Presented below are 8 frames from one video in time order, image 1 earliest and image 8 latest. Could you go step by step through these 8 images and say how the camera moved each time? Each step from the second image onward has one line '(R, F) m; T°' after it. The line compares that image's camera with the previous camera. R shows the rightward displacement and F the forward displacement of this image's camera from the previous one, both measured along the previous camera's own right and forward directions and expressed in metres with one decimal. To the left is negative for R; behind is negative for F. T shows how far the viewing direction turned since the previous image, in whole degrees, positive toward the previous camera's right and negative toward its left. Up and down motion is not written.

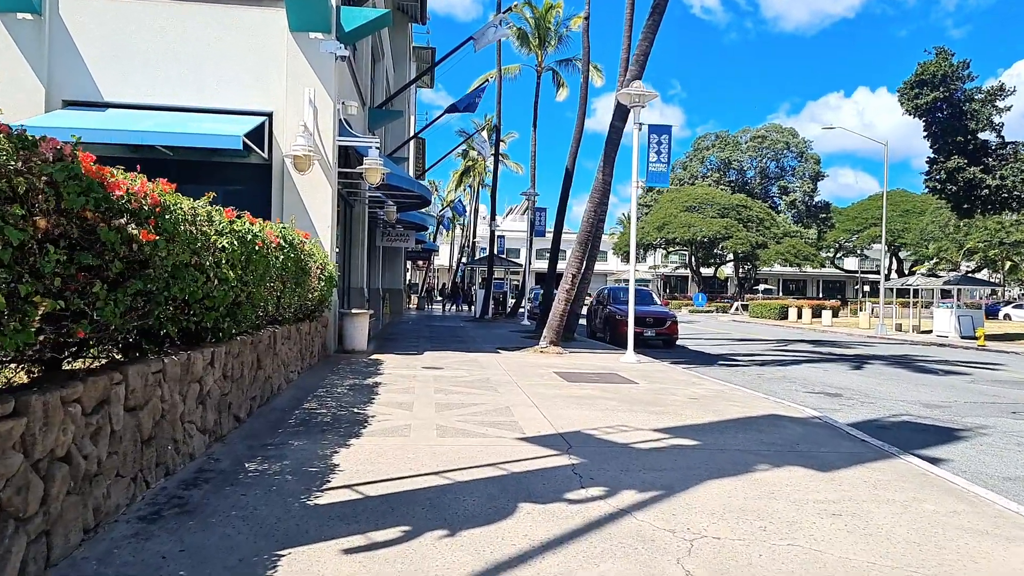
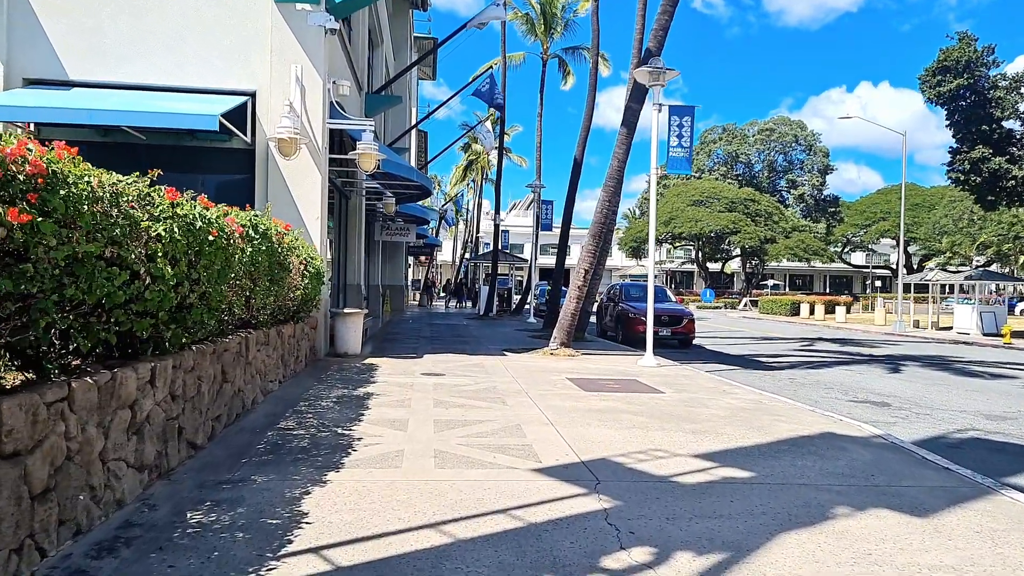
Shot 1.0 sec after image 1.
(-0.1, +1.3) m; 0°
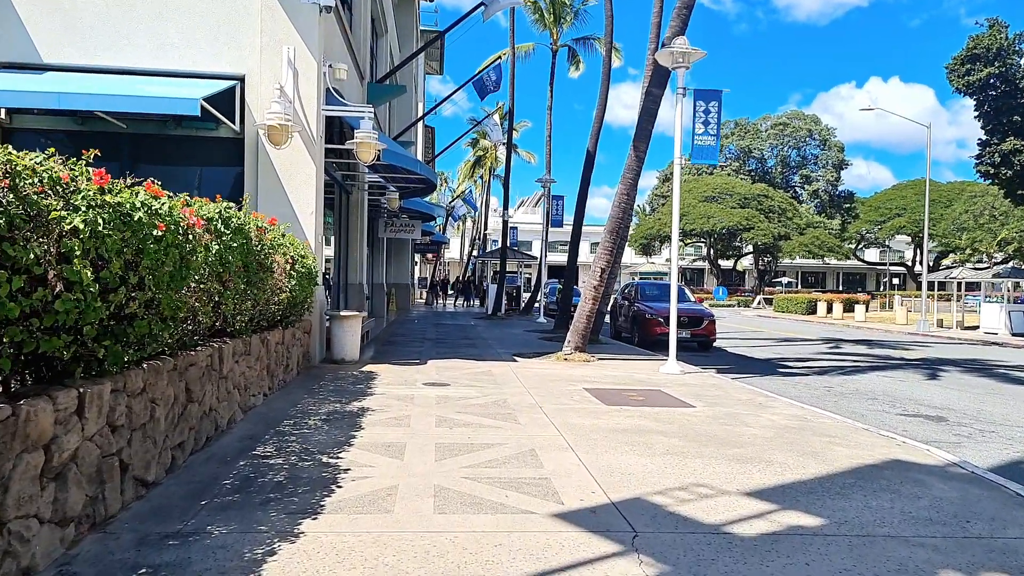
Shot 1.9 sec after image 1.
(0.0, +1.1) m; -1°
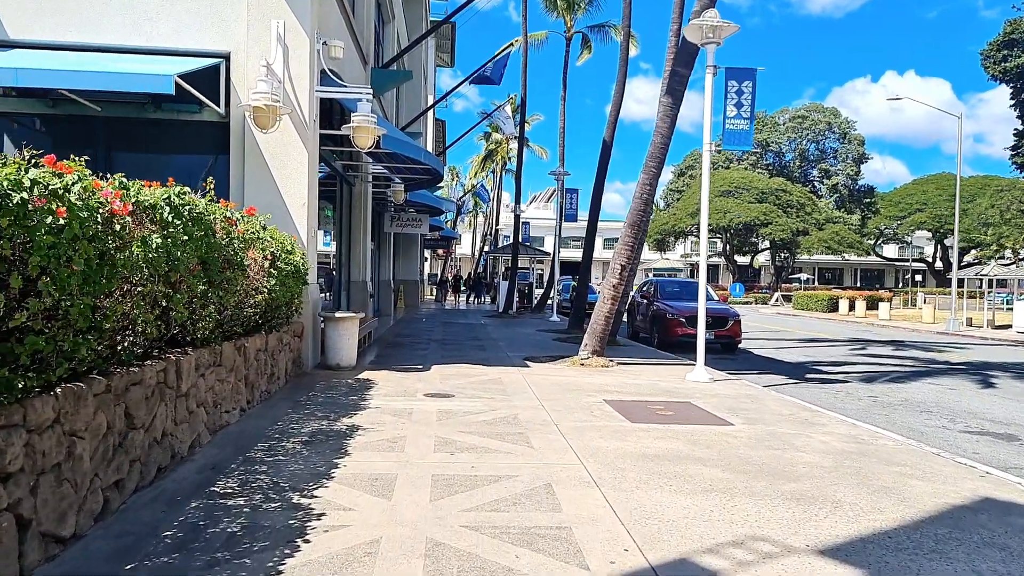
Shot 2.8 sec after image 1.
(0.0, +1.1) m; -1°
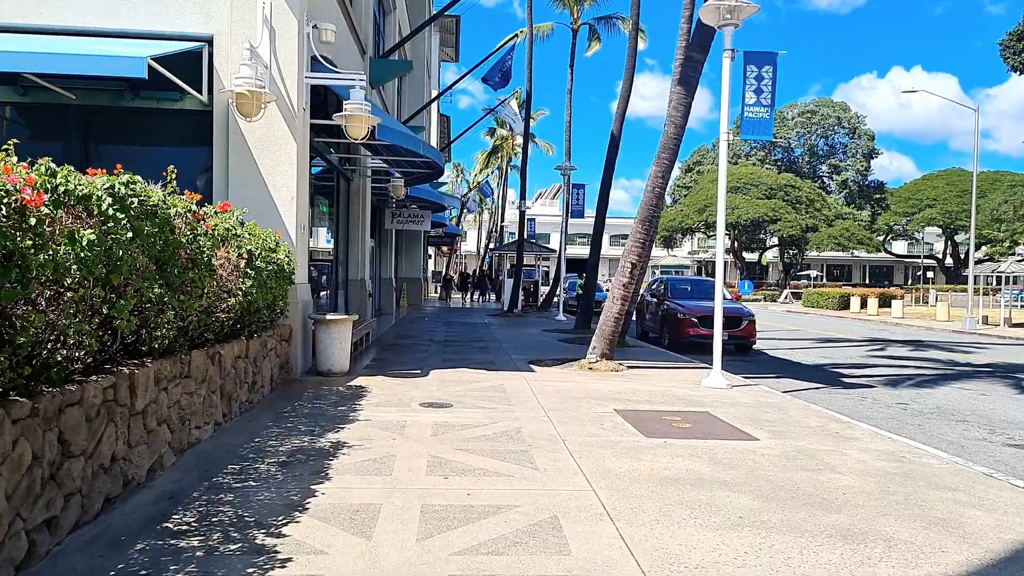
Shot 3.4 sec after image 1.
(0.0, +0.7) m; 0°
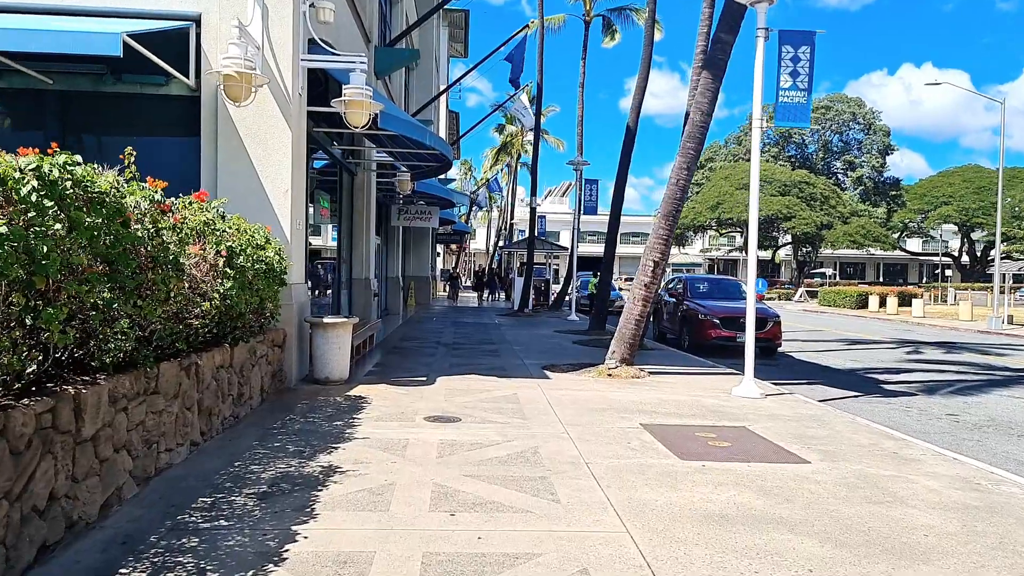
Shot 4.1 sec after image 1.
(-0.1, +0.9) m; -1°
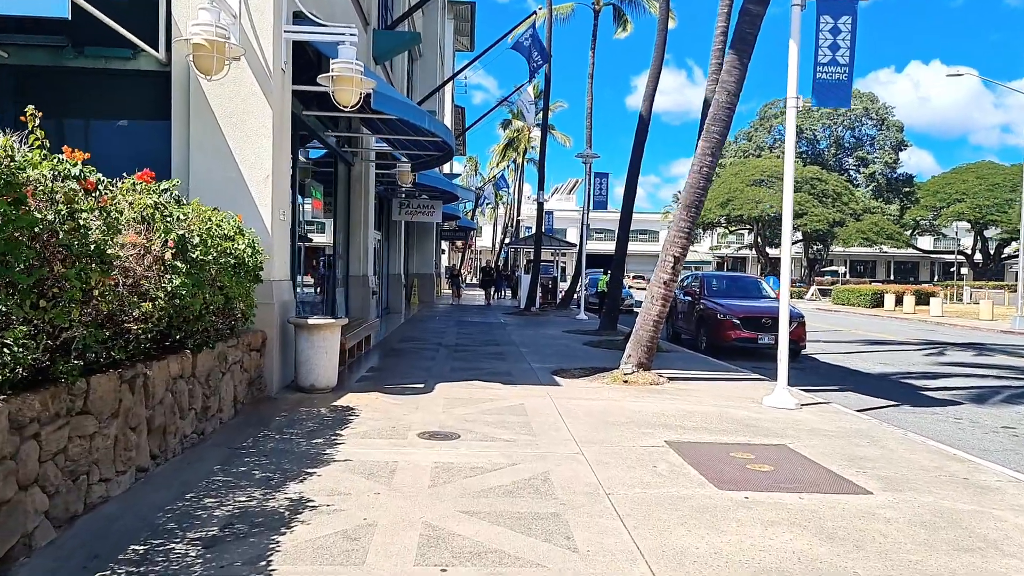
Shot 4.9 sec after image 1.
(0.0, +1.0) m; 0°
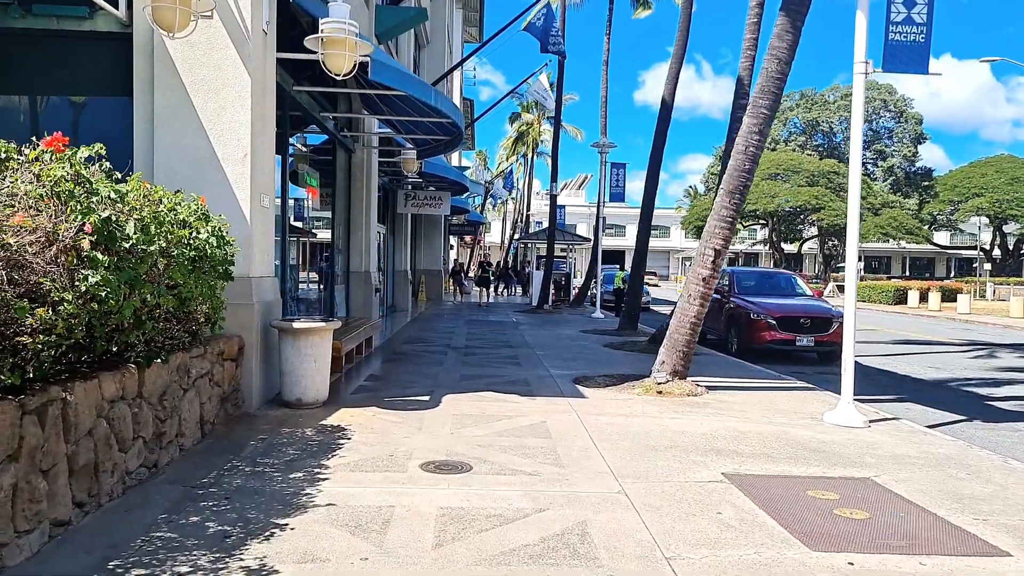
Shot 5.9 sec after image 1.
(-0.1, +1.2) m; -1°
